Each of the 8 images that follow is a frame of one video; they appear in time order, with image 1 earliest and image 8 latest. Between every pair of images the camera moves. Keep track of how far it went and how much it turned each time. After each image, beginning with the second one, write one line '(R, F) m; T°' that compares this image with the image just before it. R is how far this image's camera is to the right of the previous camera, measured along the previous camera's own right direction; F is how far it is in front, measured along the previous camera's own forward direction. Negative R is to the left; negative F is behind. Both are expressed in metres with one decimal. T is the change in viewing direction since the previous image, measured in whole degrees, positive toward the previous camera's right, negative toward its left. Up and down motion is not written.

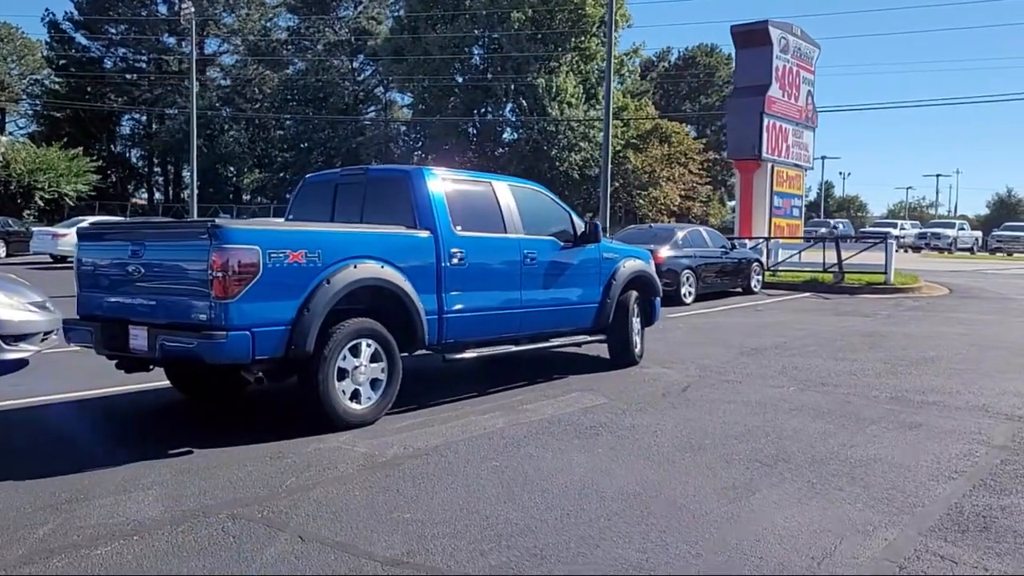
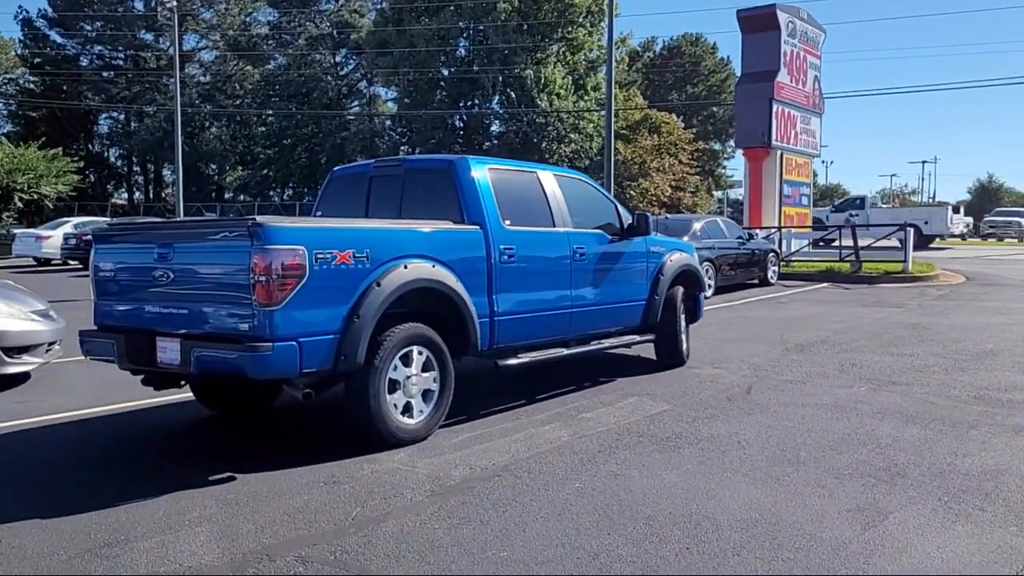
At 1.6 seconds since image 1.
(-0.6, +0.7) m; +1°
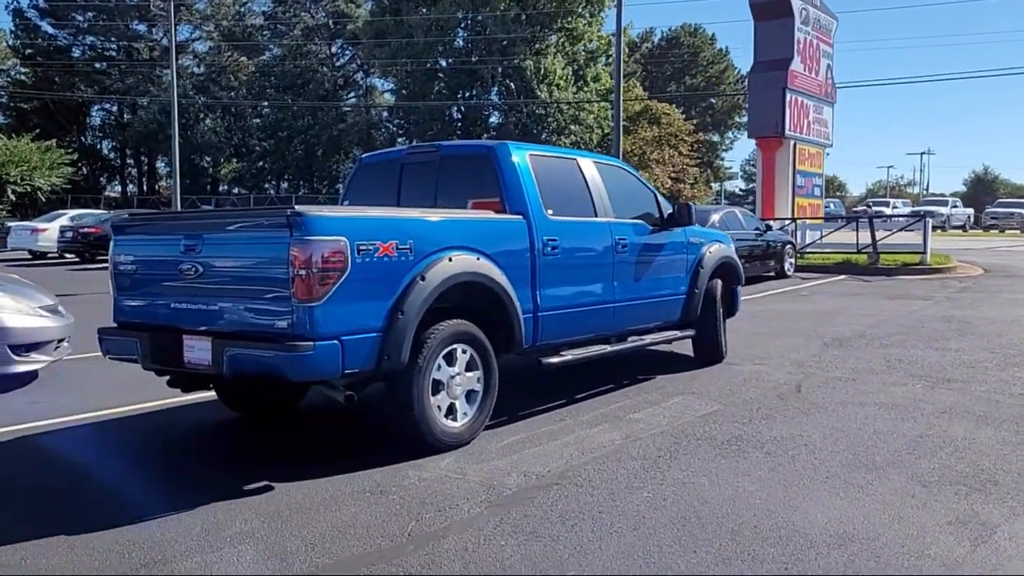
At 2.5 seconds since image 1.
(-0.4, +0.4) m; 0°
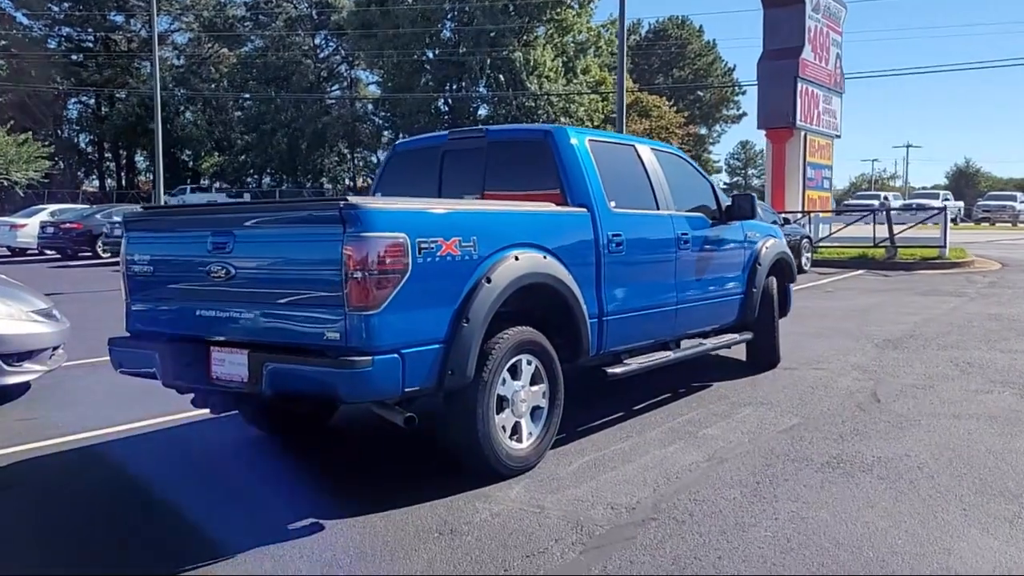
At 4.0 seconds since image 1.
(-0.5, +0.7) m; +1°
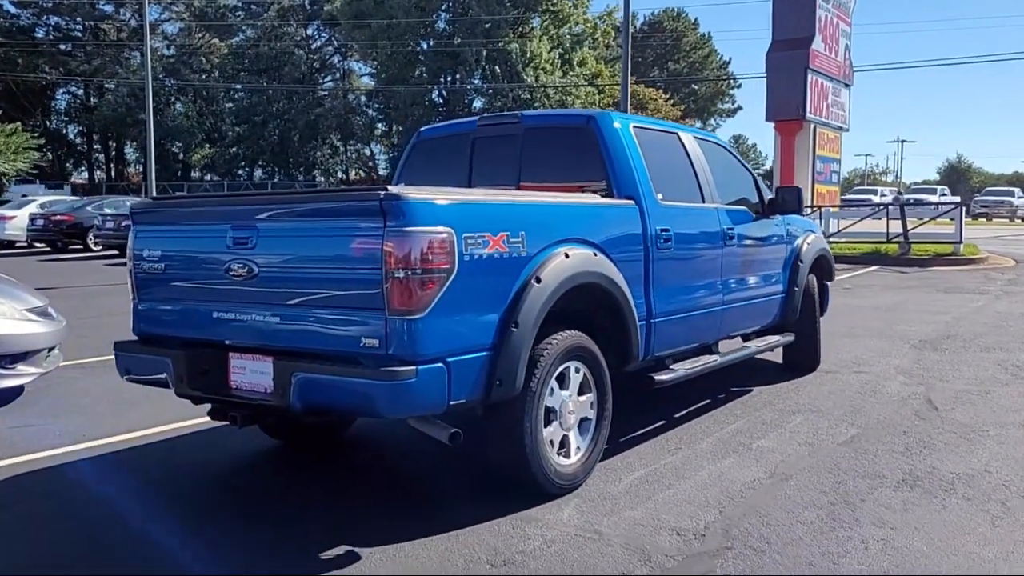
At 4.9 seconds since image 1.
(-0.3, +0.5) m; +1°
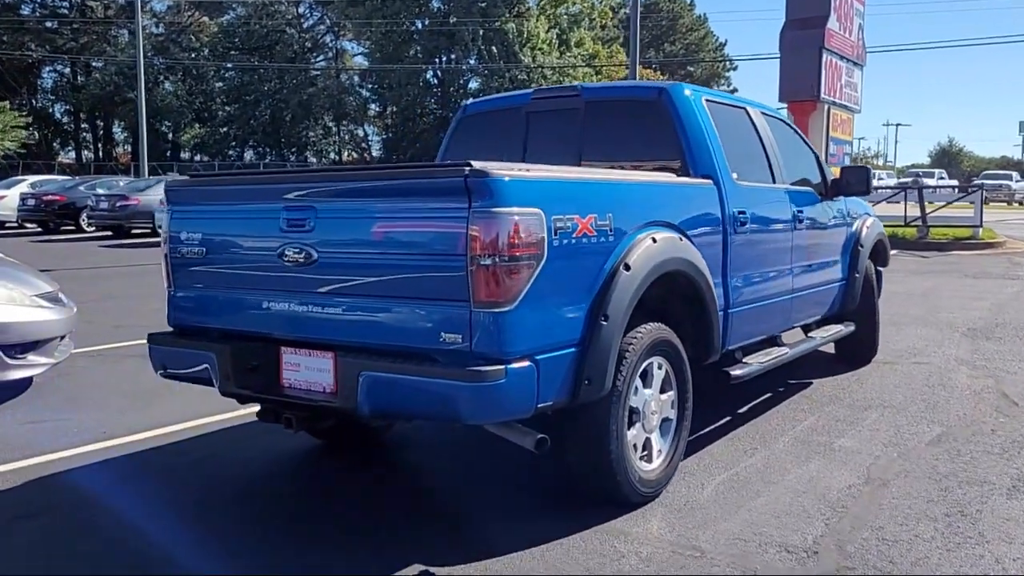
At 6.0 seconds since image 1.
(-0.4, +0.5) m; +1°
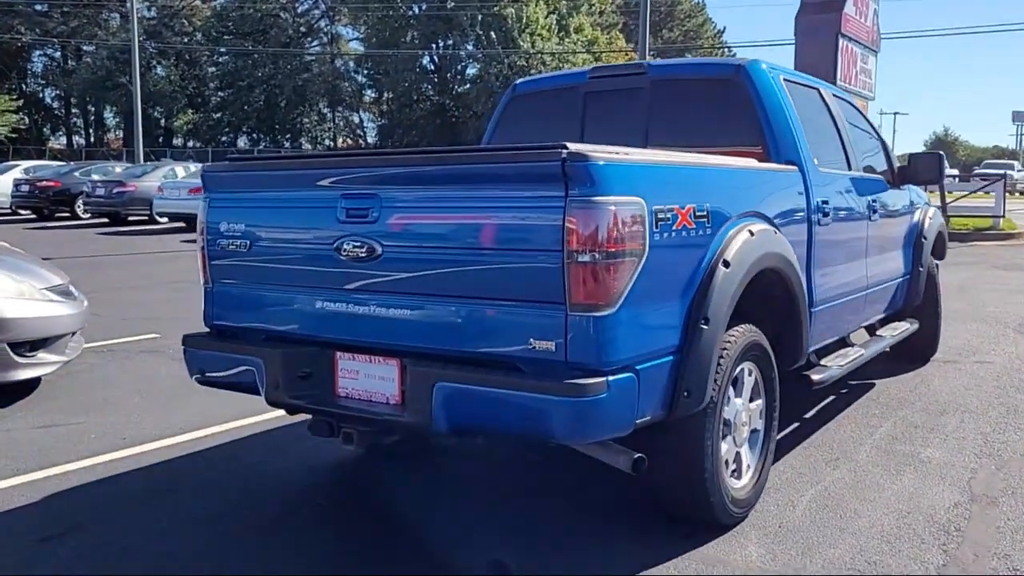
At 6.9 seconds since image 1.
(-0.4, +0.4) m; +1°
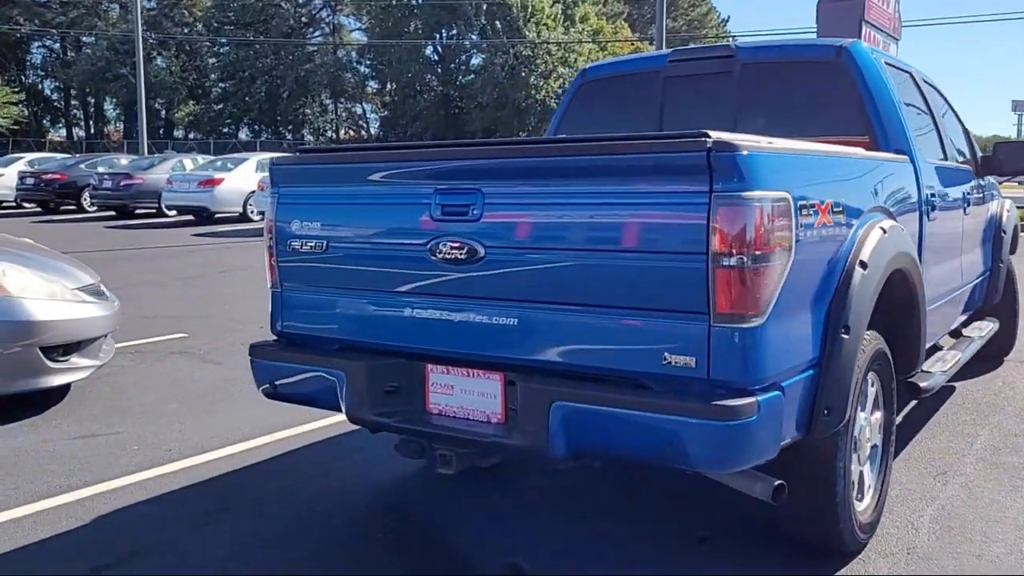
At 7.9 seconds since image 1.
(-0.4, +0.4) m; 0°
